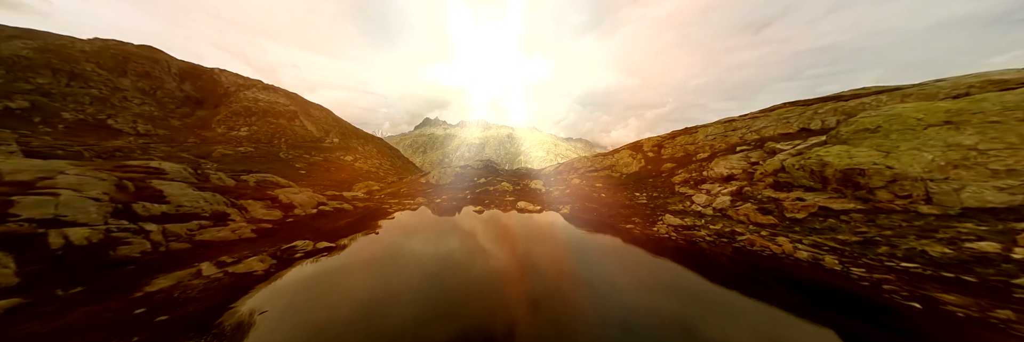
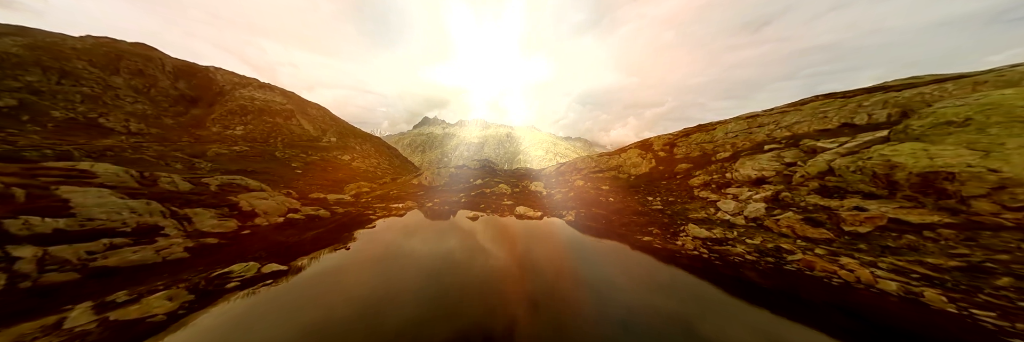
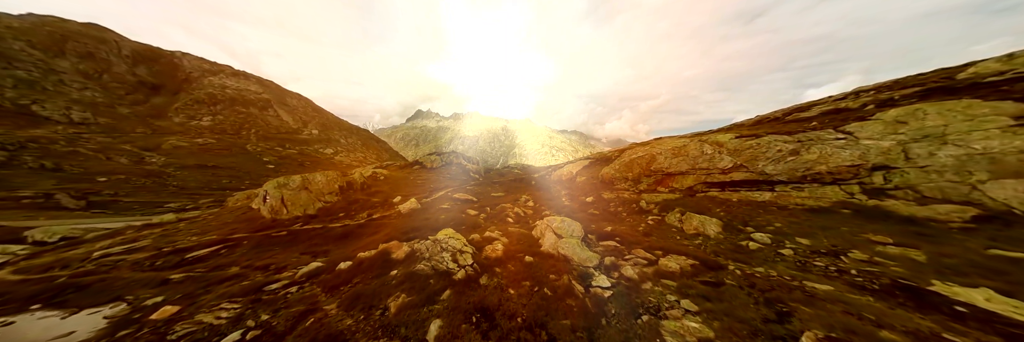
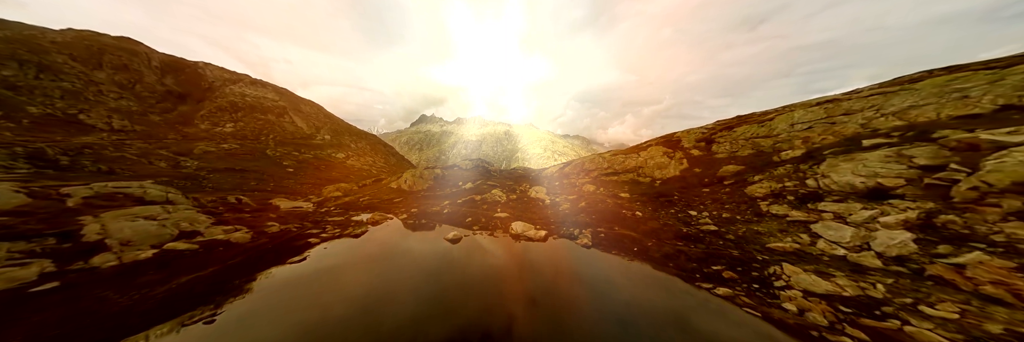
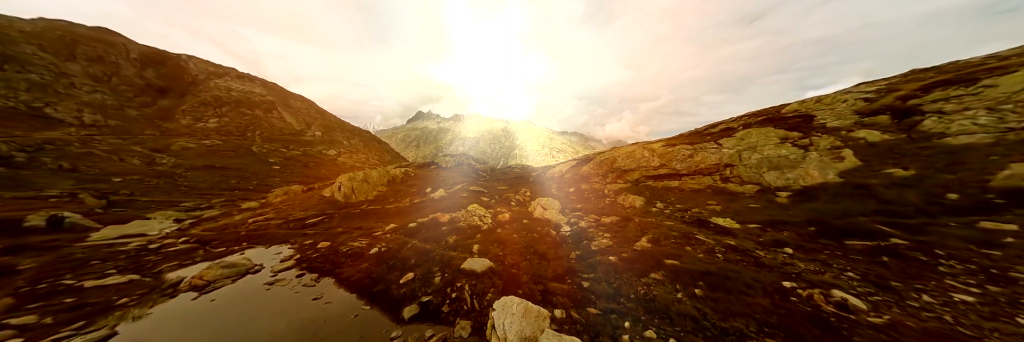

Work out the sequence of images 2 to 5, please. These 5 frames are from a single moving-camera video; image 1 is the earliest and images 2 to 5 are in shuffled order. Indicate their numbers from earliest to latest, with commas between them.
2, 4, 5, 3
